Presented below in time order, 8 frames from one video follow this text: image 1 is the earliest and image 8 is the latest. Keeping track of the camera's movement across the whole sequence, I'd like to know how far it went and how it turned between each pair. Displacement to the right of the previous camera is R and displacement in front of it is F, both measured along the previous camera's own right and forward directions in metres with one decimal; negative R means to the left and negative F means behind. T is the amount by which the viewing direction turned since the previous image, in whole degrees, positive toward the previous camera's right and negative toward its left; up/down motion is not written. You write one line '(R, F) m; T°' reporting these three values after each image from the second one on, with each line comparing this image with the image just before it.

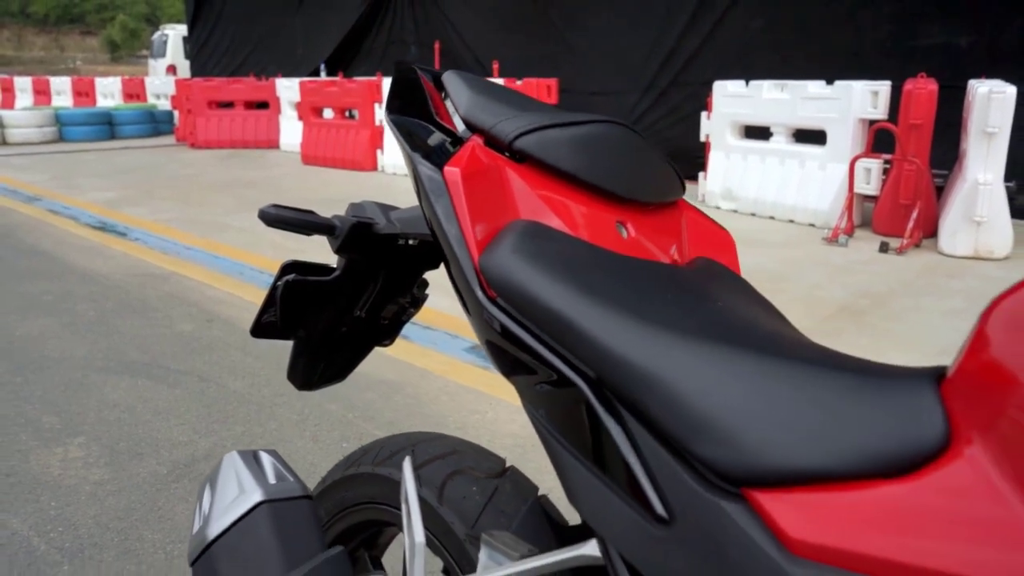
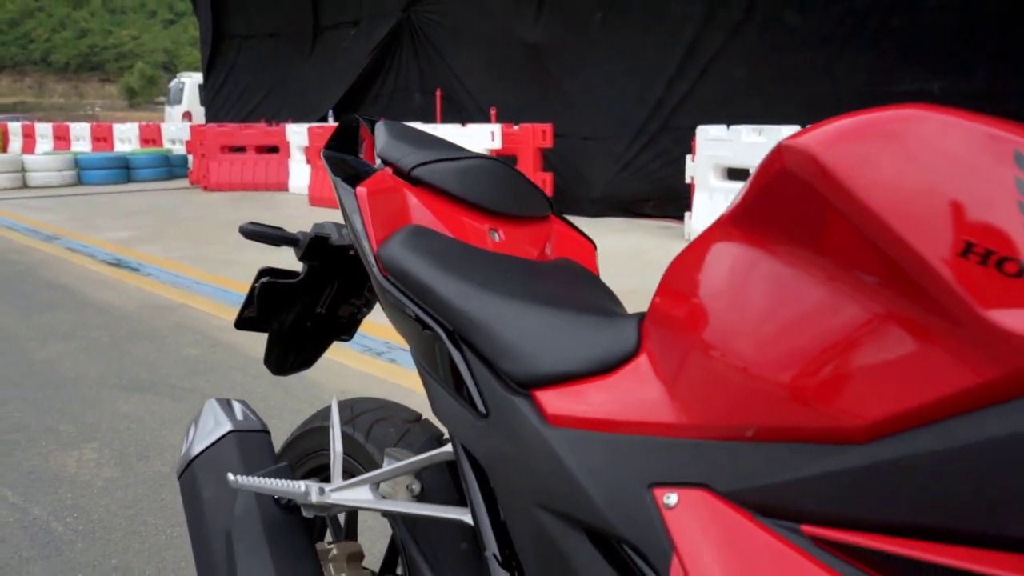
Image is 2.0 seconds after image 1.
(+0.2, -0.4) m; -1°
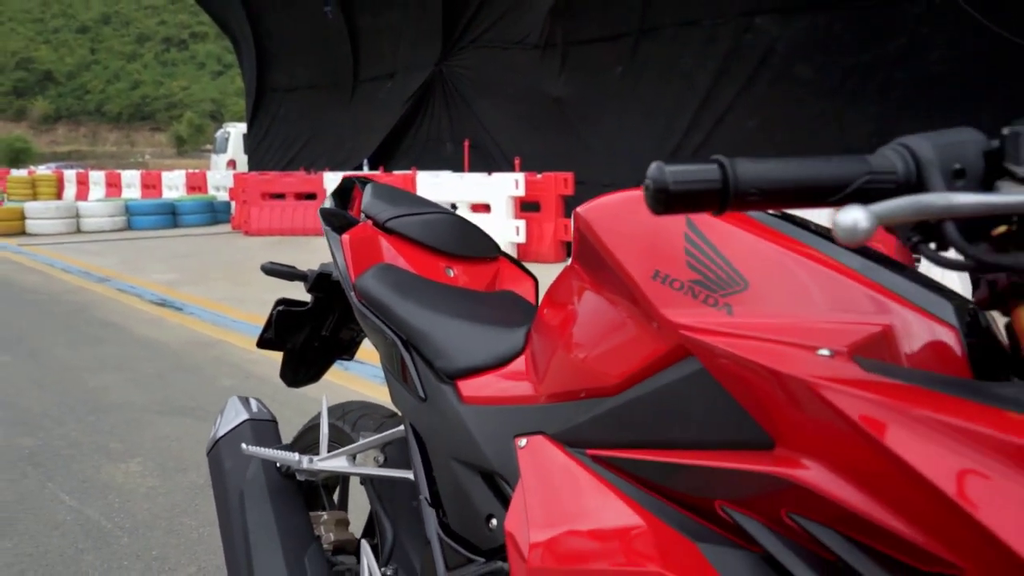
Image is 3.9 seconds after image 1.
(+0.2, -0.5) m; -3°
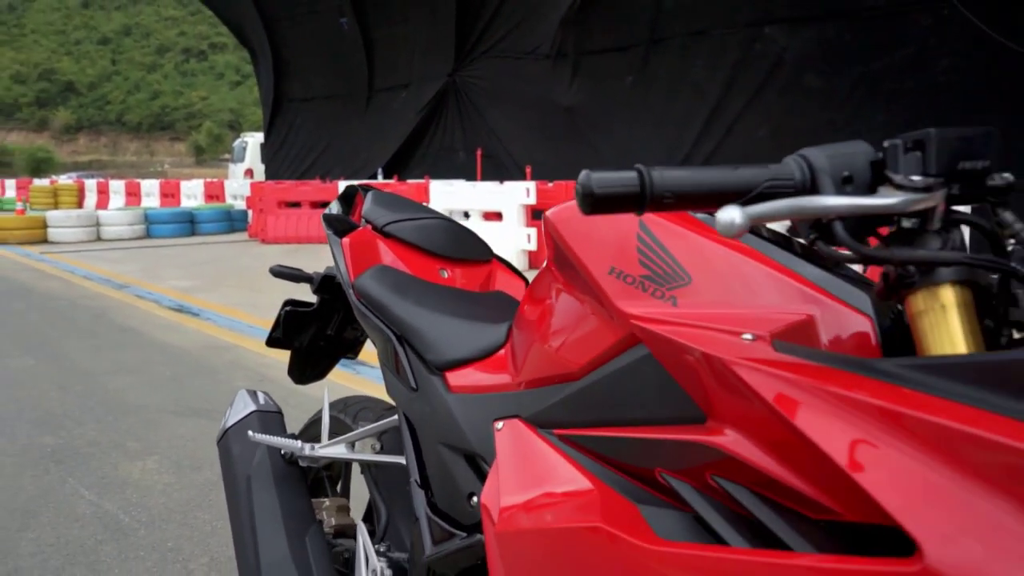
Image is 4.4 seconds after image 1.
(+0.1, -0.1) m; -1°
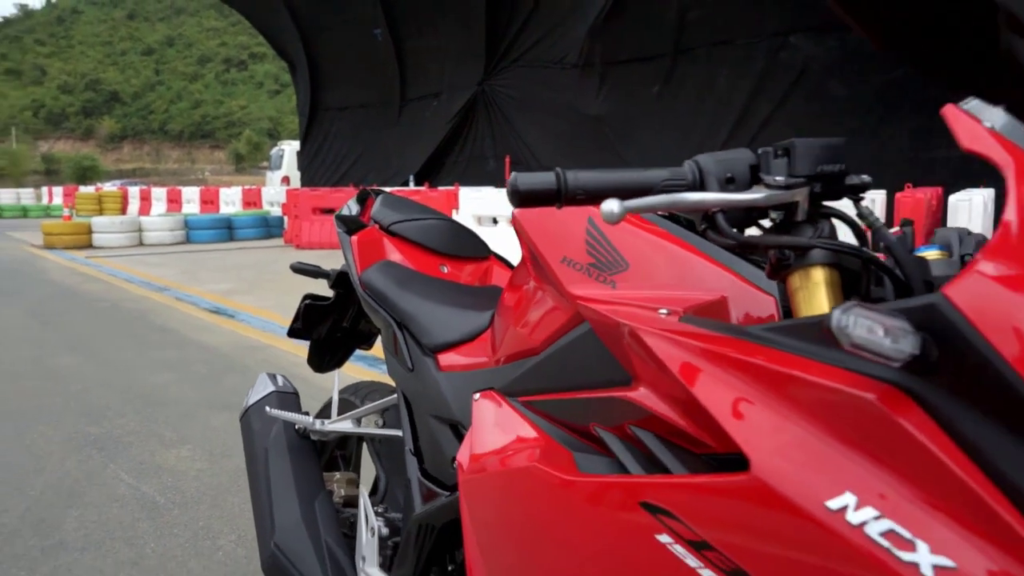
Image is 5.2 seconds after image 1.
(+0.1, -0.2) m; -2°
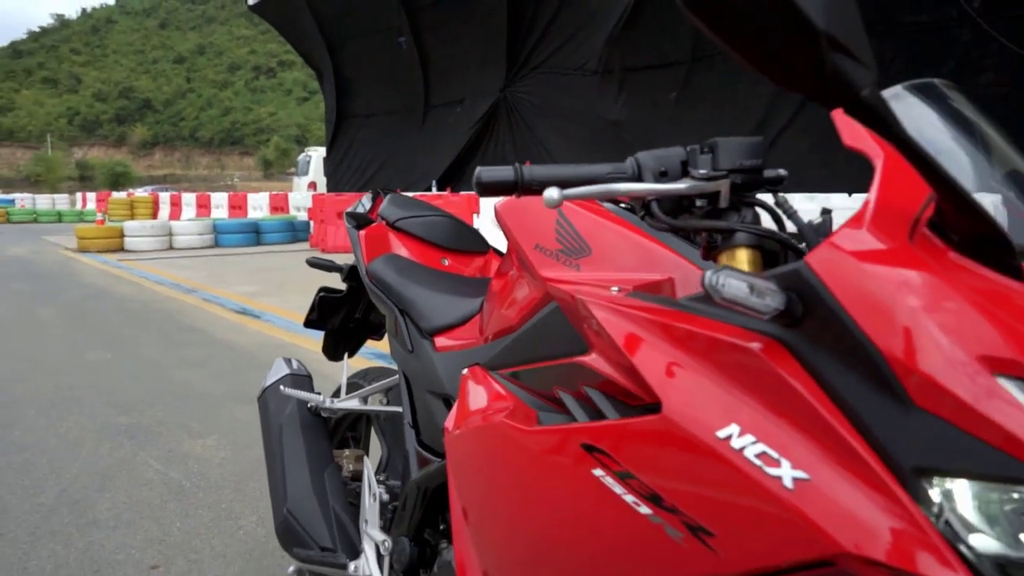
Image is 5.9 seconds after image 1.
(+0.1, -0.2) m; -2°
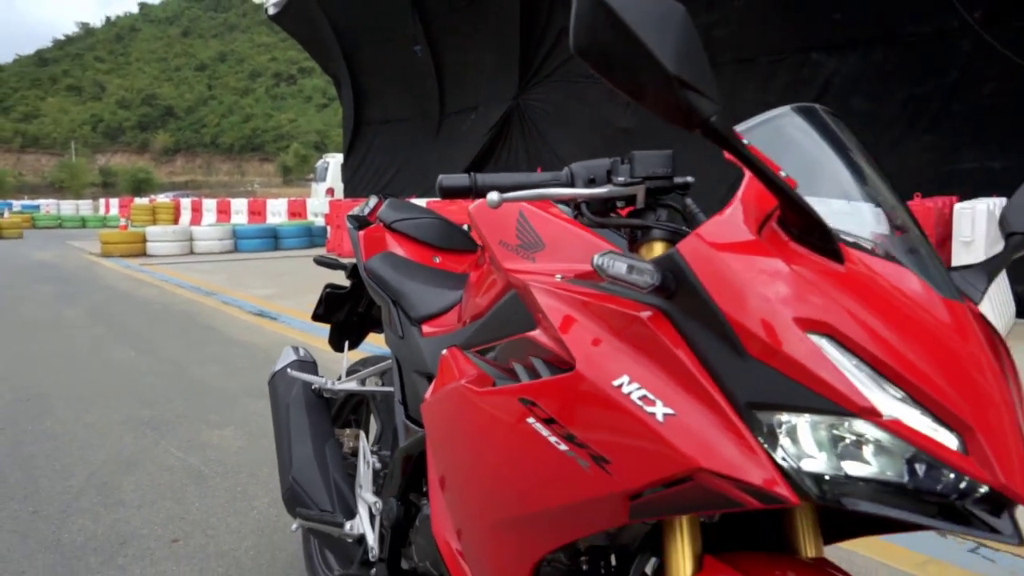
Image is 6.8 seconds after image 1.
(+0.1, -0.3) m; -1°
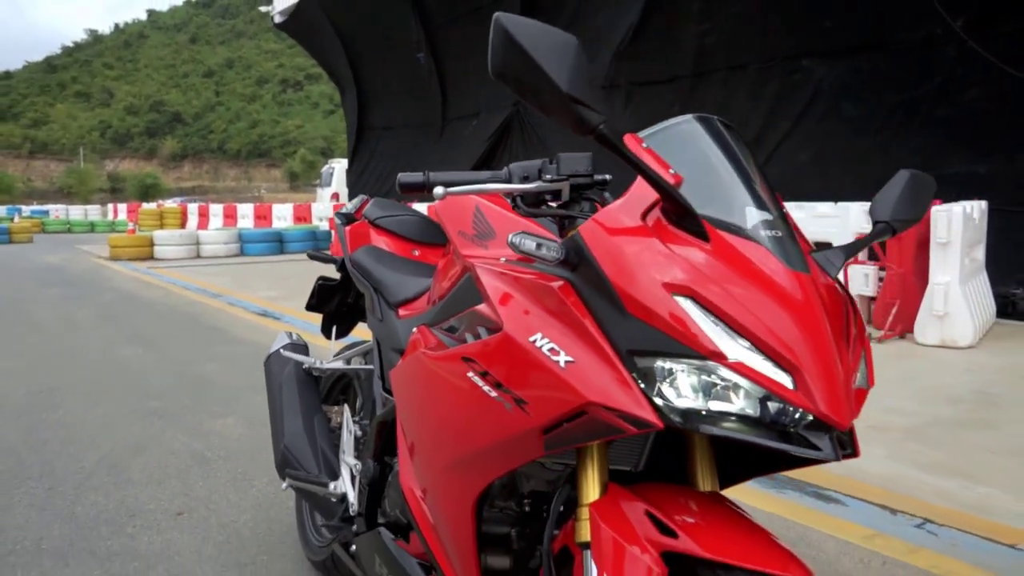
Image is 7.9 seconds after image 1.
(+0.1, -0.3) m; 0°
